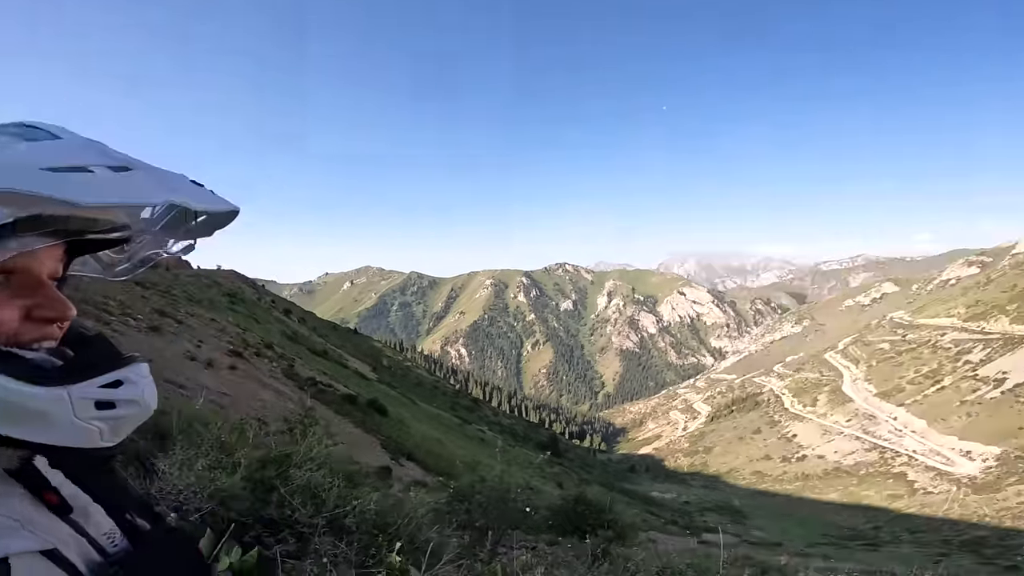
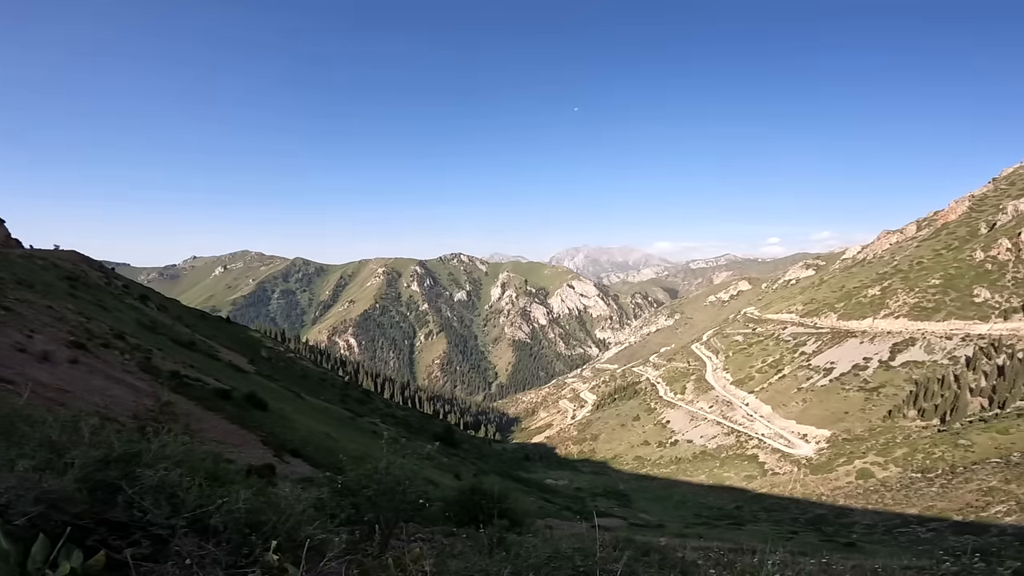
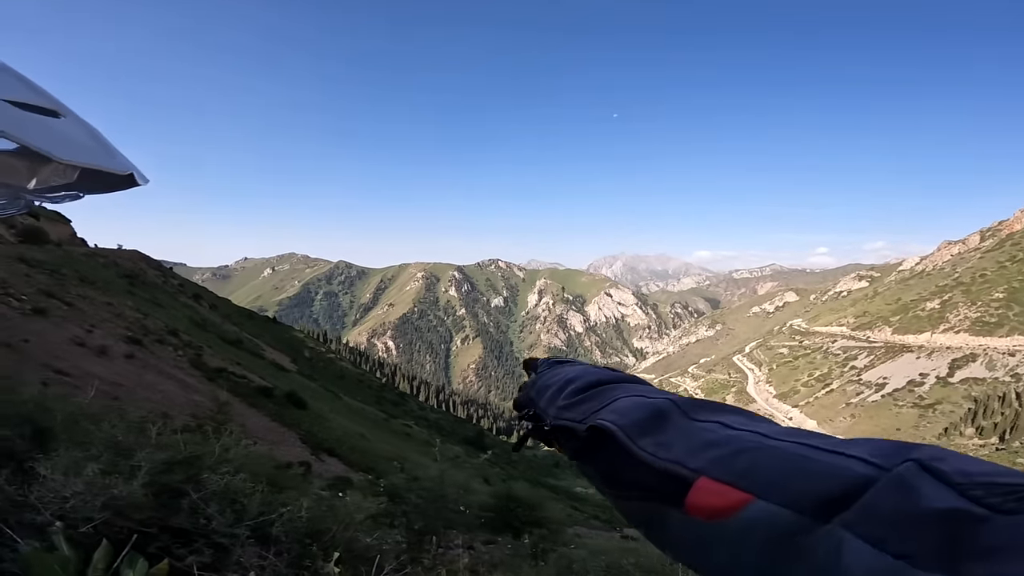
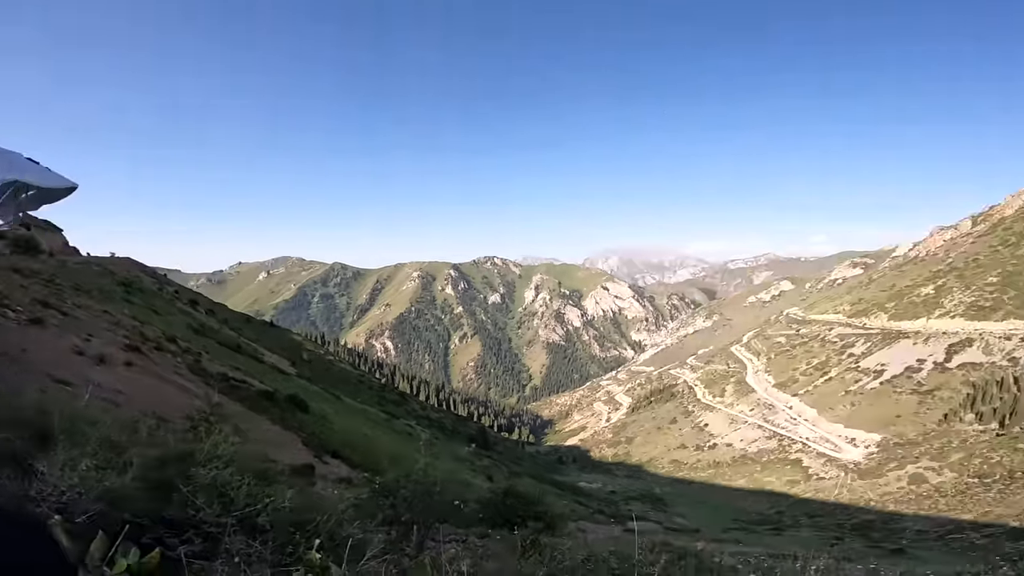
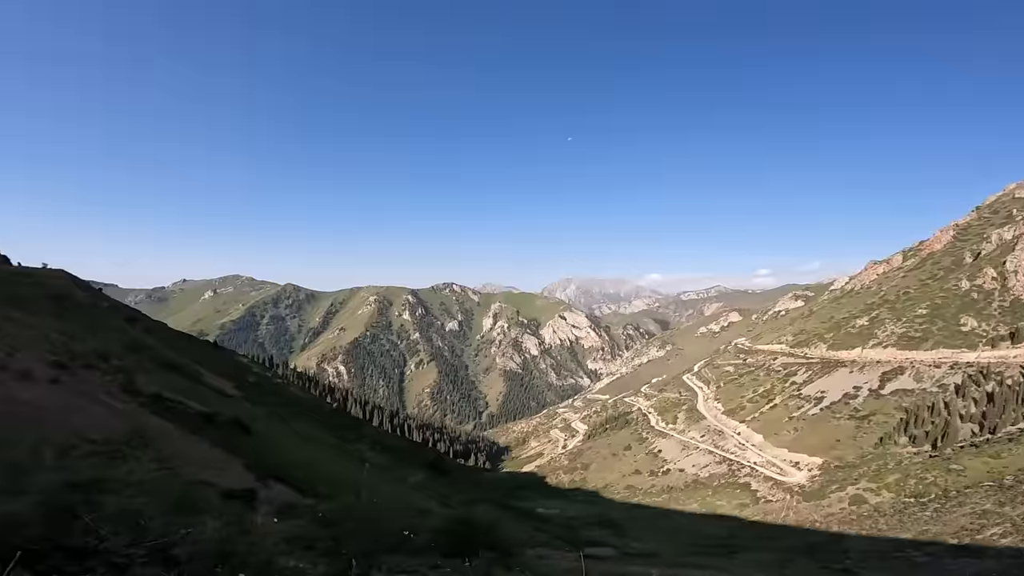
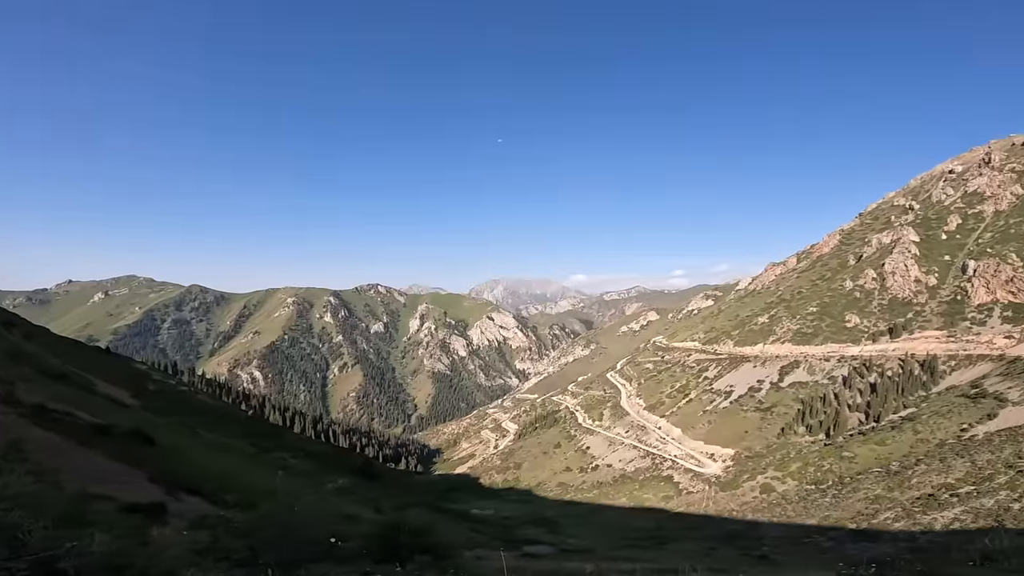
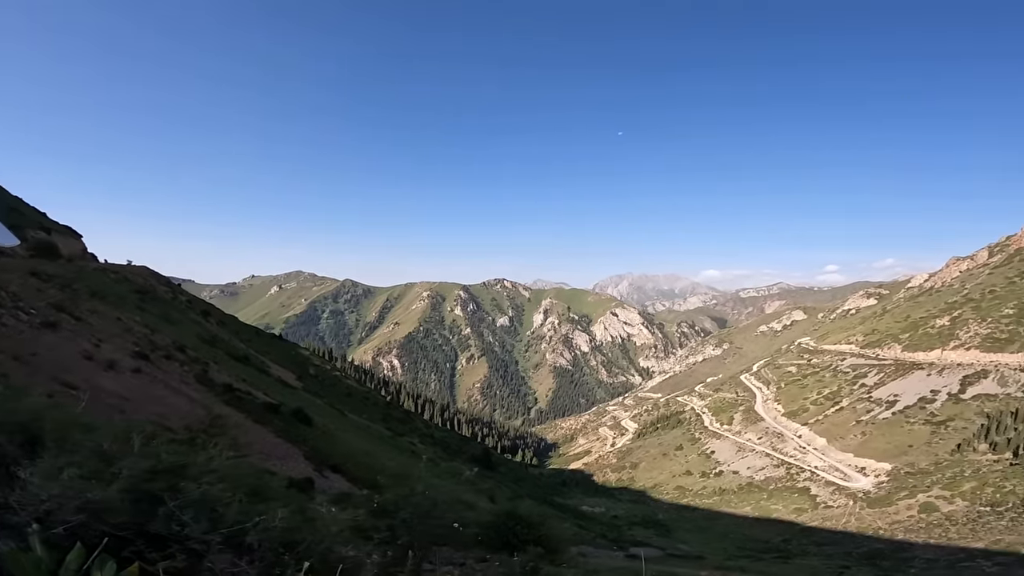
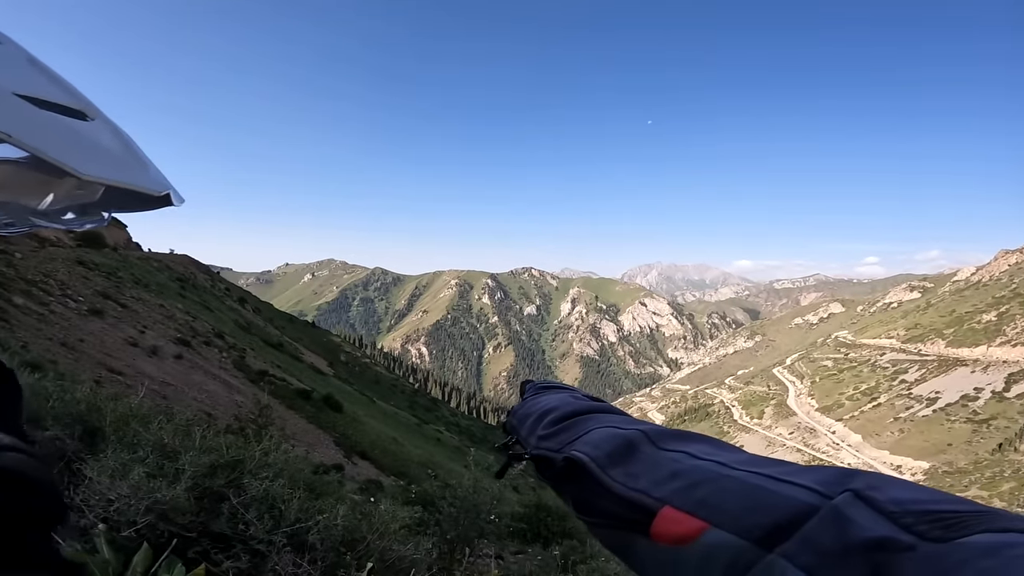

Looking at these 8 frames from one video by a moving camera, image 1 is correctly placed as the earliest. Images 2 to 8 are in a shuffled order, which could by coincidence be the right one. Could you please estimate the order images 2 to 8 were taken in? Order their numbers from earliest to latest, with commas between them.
4, 2, 3, 8, 7, 5, 6
